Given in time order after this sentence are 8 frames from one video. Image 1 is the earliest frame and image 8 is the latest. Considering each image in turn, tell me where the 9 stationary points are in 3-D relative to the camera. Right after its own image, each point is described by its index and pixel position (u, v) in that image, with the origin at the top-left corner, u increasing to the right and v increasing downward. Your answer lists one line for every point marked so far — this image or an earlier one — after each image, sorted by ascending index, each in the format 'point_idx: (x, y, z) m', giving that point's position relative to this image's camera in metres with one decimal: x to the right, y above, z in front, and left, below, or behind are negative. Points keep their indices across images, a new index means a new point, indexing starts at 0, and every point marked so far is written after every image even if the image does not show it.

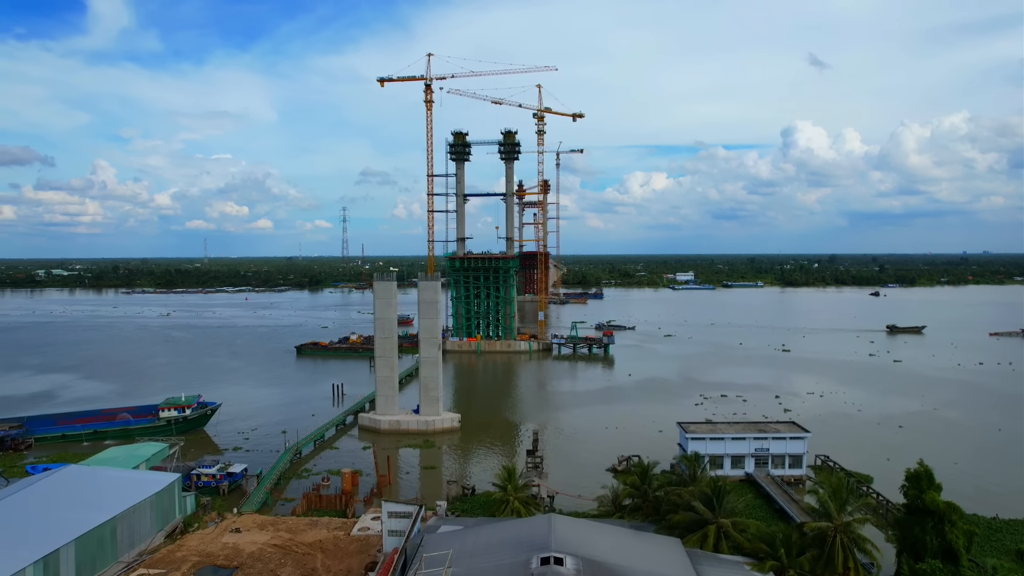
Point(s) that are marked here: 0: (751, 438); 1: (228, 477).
0: (+7.0, -4.4, +19.4) m
1: (-8.2, -5.5, +19.1) m
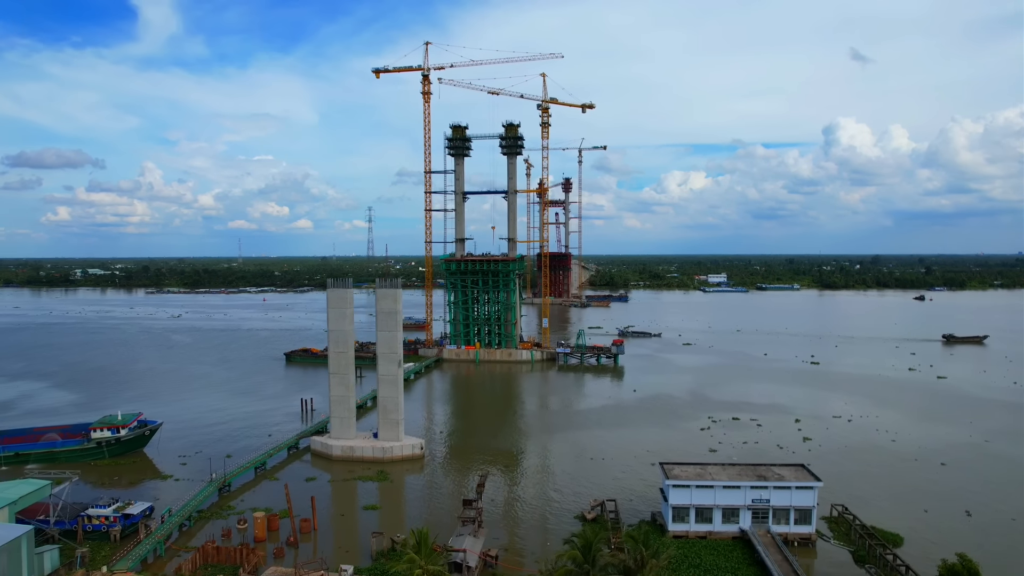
0: (+5.6, -4.7, +15.8) m
1: (-9.6, -5.7, +16.3) m
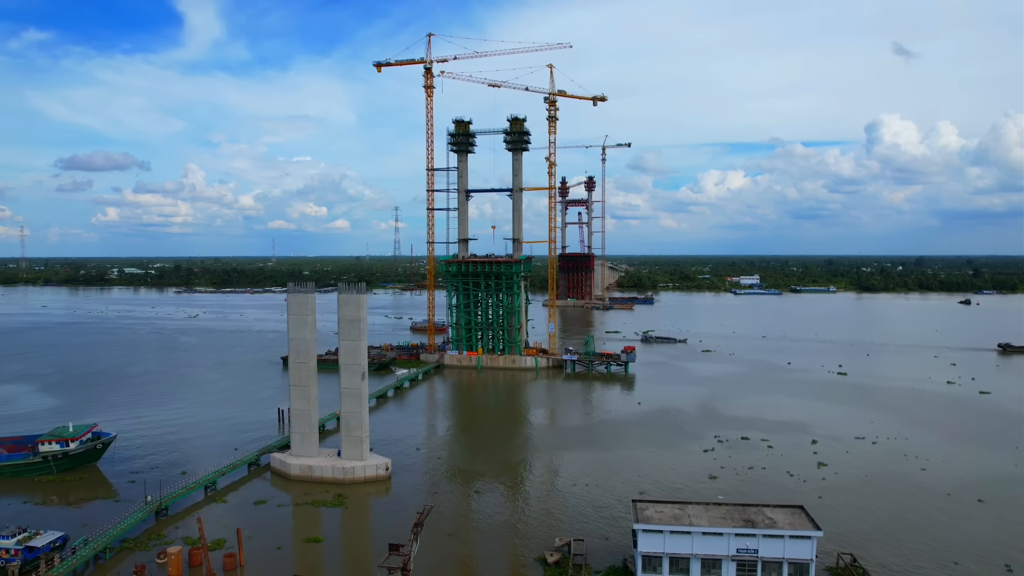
0: (+4.4, -5.0, +13.3) m
1: (-10.7, -5.8, +14.6) m
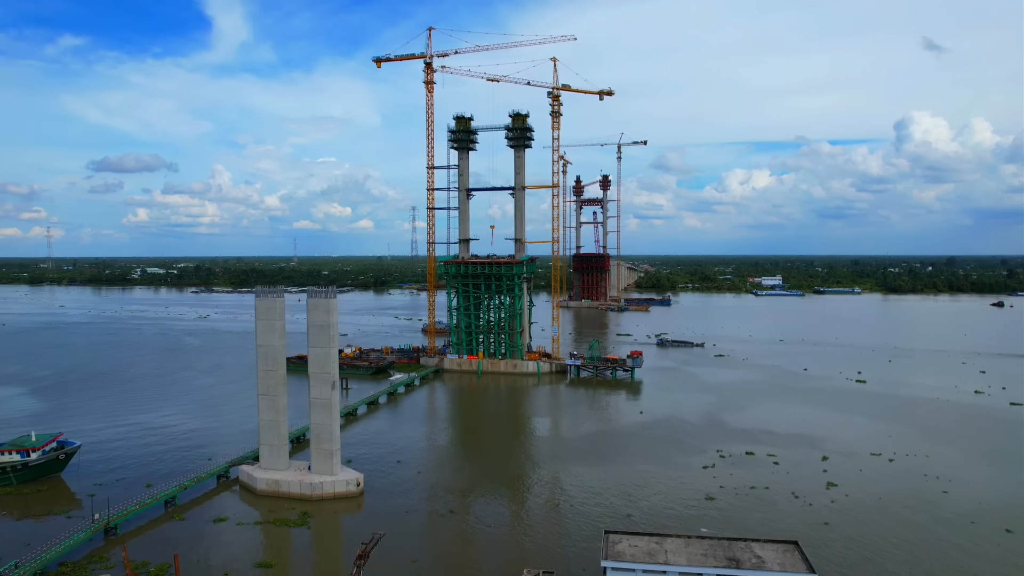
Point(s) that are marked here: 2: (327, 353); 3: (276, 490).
0: (+3.5, -5.1, +11.7) m
1: (-11.6, -5.9, +13.5) m
2: (-5.5, -1.9, +19.8) m
3: (-7.1, -6.1, +20.0) m
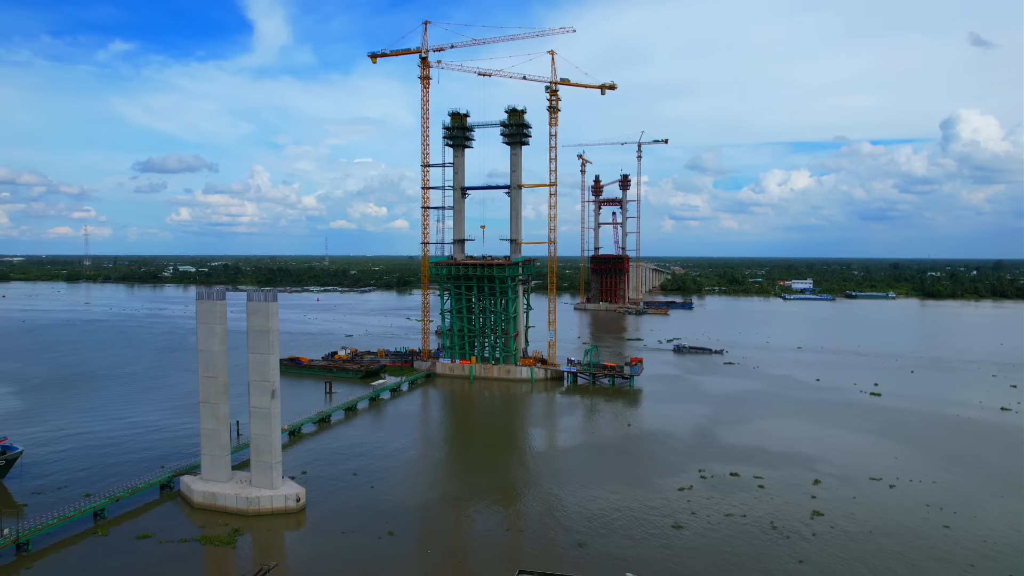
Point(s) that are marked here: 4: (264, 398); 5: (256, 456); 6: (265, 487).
0: (+1.7, -5.2, +10.0) m
1: (-13.3, -5.9, +12.6) m
2: (-6.9, -2.0, +18.6) m
3: (-8.5, -6.1, +18.8) m
4: (-7.0, -3.1, +18.8) m
5: (-7.3, -4.8, +19.0) m
6: (-7.1, -5.7, +19.0) m
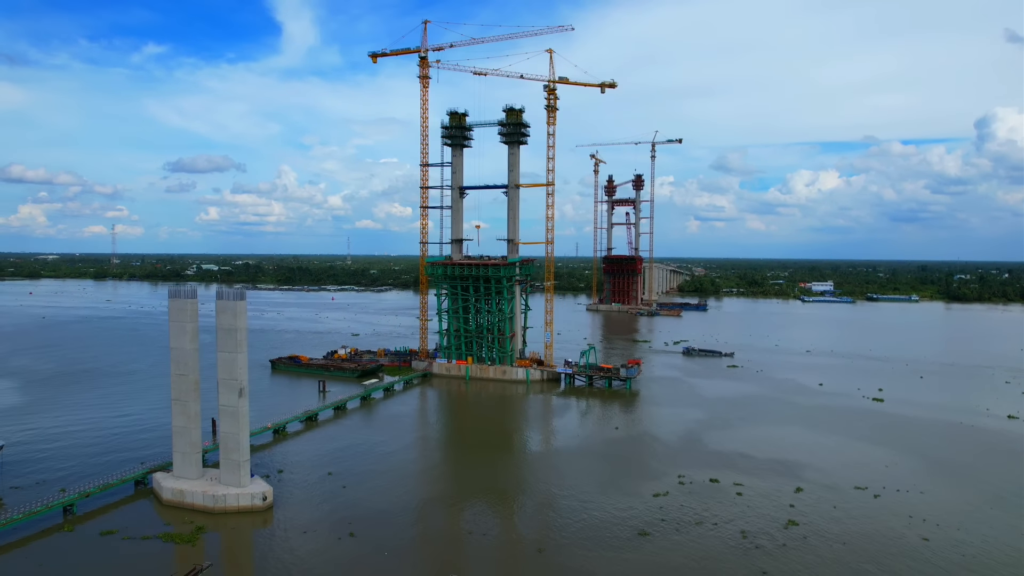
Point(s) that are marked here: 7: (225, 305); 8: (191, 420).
0: (+0.5, -5.2, +9.7) m
1: (-14.4, -5.9, +12.9) m
2: (-7.8, -2.0, +18.6) m
3: (-9.4, -6.1, +18.9) m
4: (-7.9, -3.1, +18.8) m
5: (-8.2, -4.8, +19.0) m
6: (-8.0, -5.7, +19.0) m
7: (-8.1, -0.5, +18.8) m
8: (-9.4, -3.9, +19.4) m
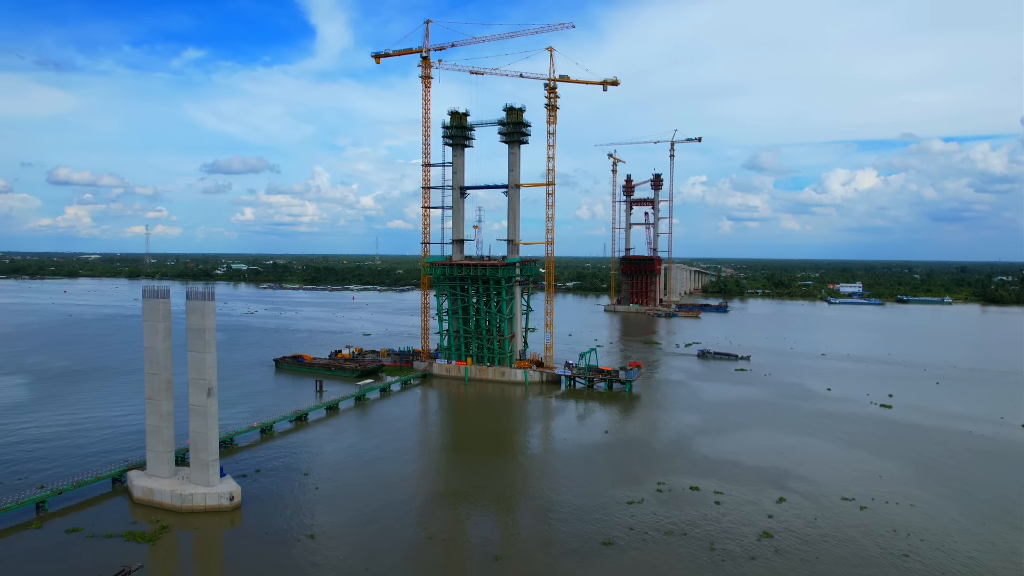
0: (-0.8, -5.3, +9.4) m
1: (-15.6, -5.8, +13.2) m
2: (-8.7, -2.0, +18.6) m
3: (-10.3, -6.1, +19.0) m
4: (-8.8, -3.1, +18.9) m
5: (-9.1, -4.8, +19.1) m
6: (-8.9, -5.7, +19.1) m
7: (-9.0, -0.5, +18.9) m
8: (-10.3, -3.9, +19.5) m
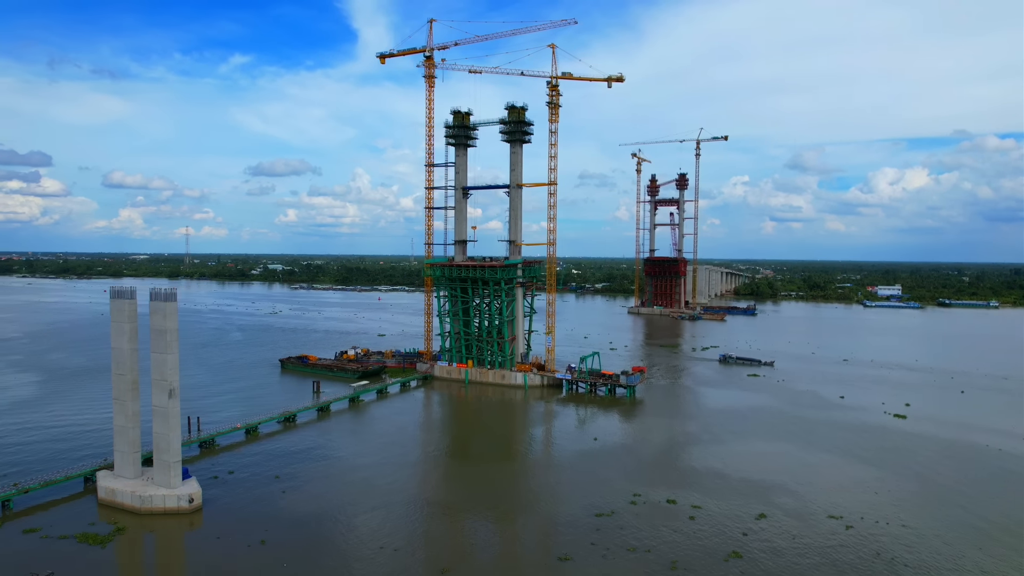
0: (-2.4, -5.3, +8.8) m
1: (-16.9, -5.8, +13.5) m
2: (-9.7, -2.0, +18.5) m
3: (-11.4, -6.1, +19.0) m
4: (-9.9, -3.1, +18.7) m
5: (-10.2, -4.8, +19.0) m
6: (-9.9, -5.7, +19.0) m
7: (-10.0, -0.5, +18.7) m
8: (-11.2, -3.9, +19.5) m
